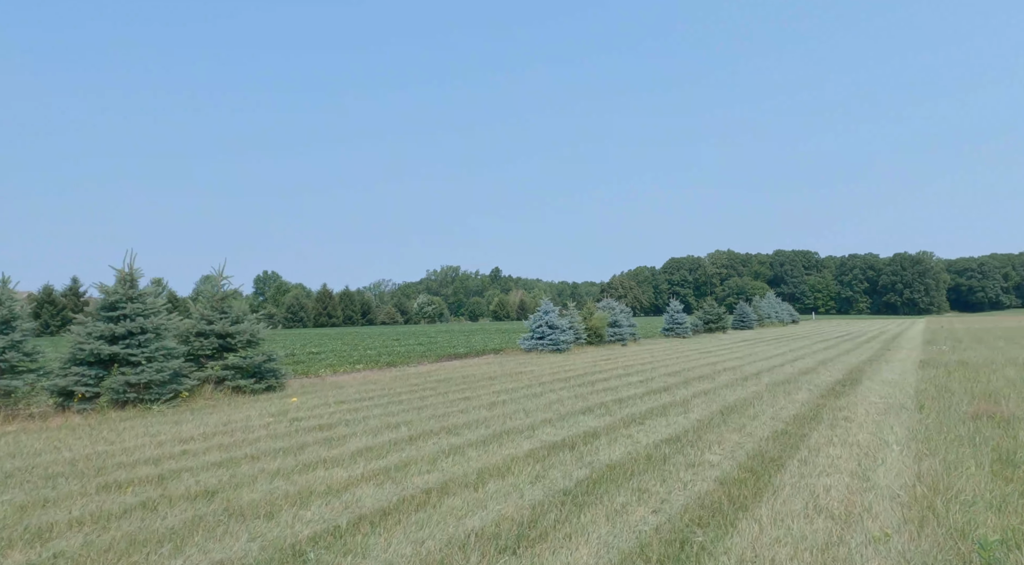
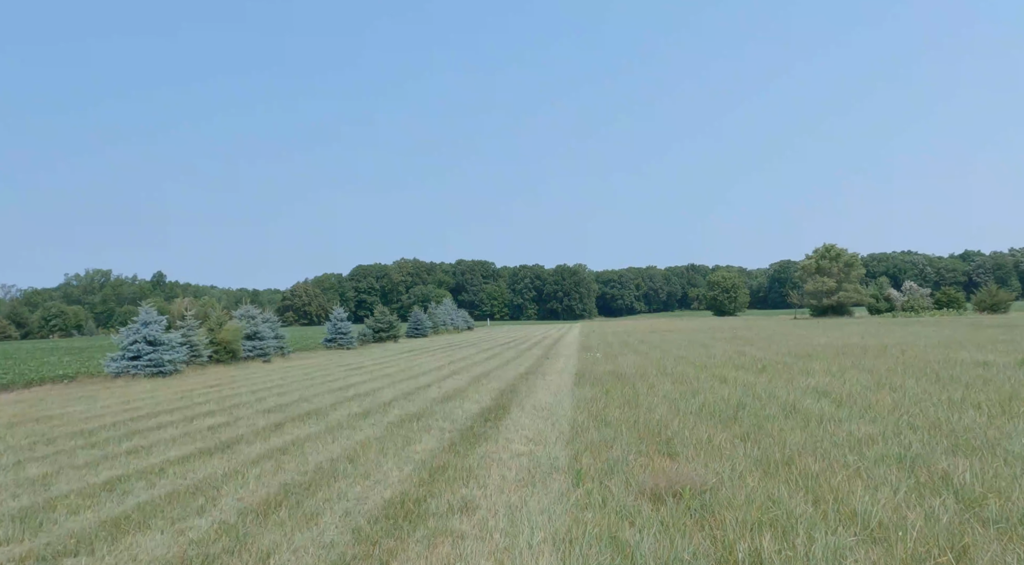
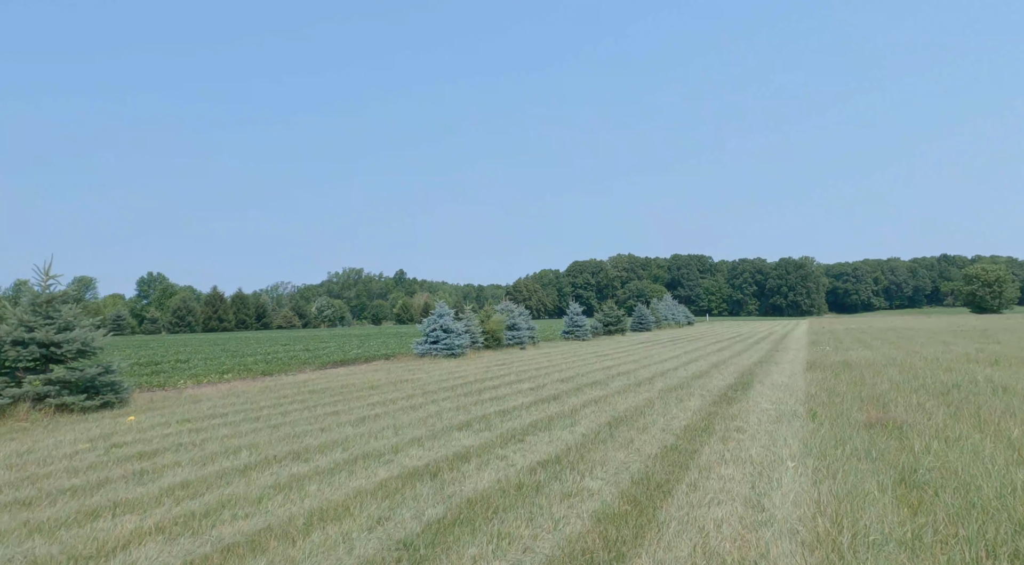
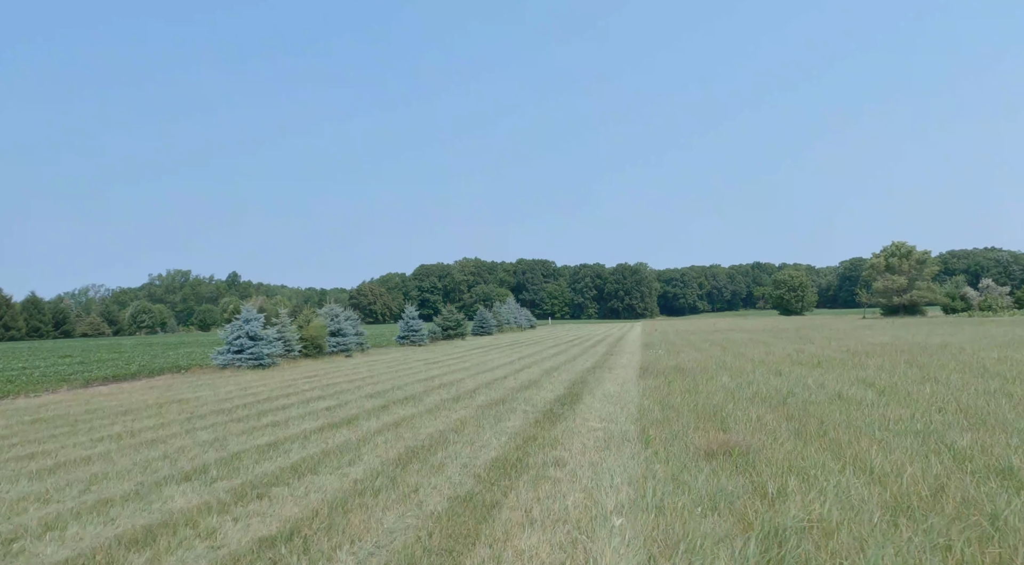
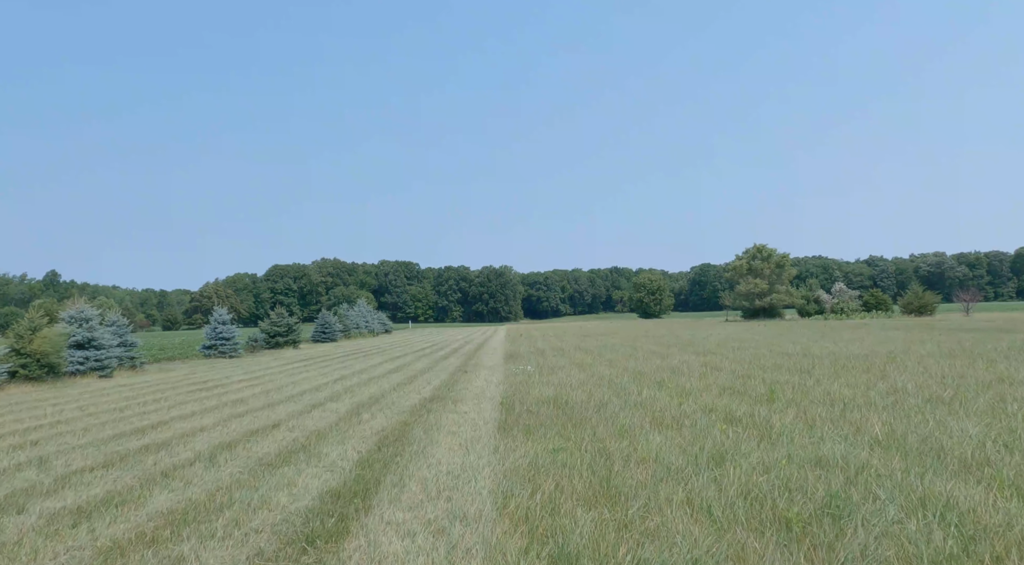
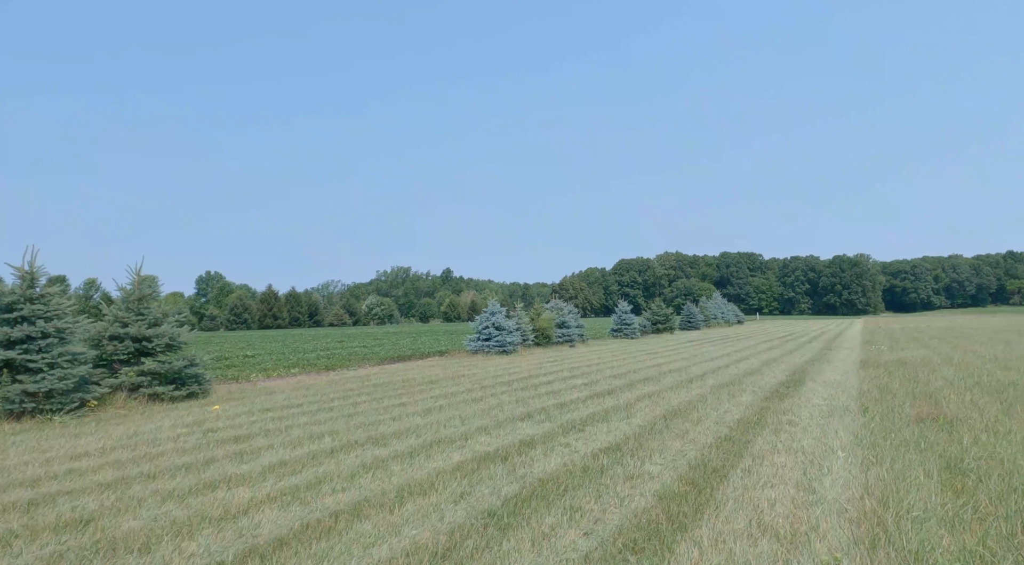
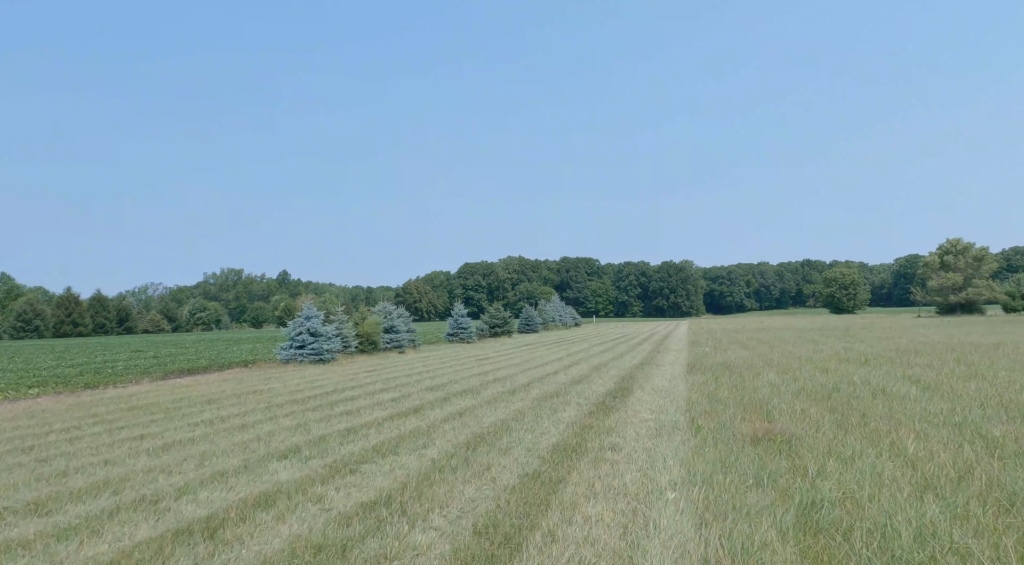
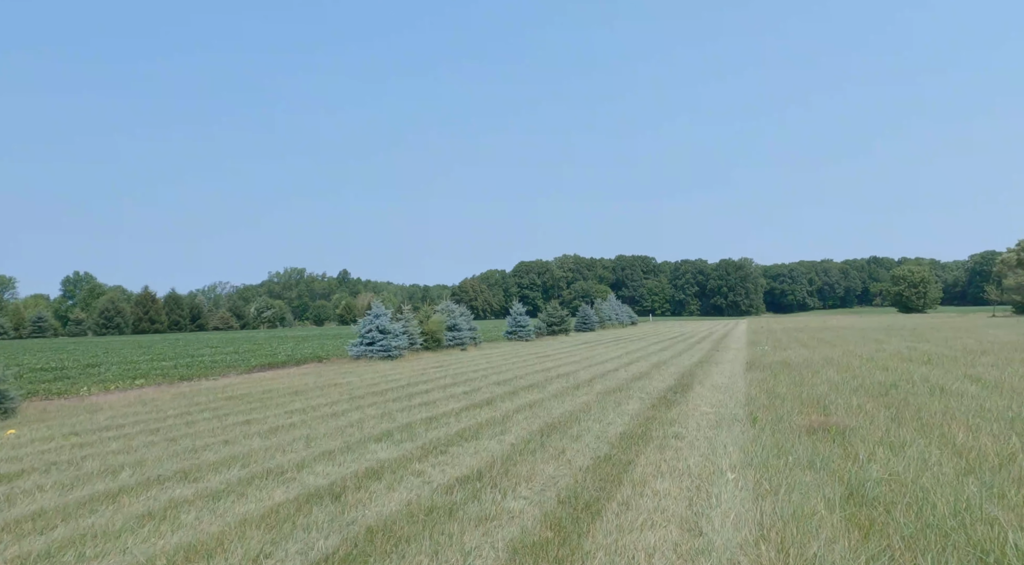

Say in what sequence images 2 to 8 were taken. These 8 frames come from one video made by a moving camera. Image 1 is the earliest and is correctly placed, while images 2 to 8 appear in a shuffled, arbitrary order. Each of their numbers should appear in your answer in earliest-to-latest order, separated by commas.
6, 3, 8, 7, 4, 2, 5
